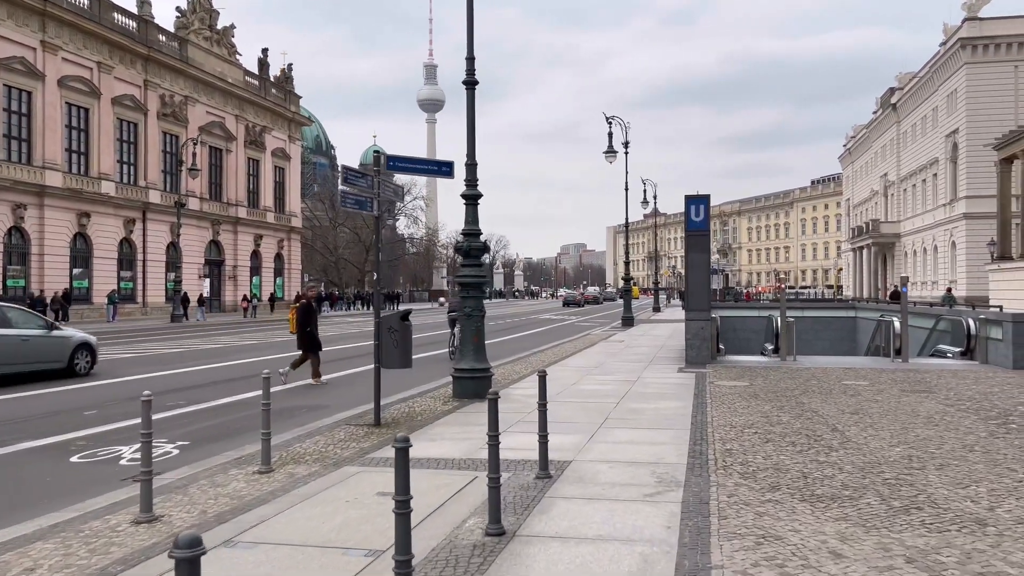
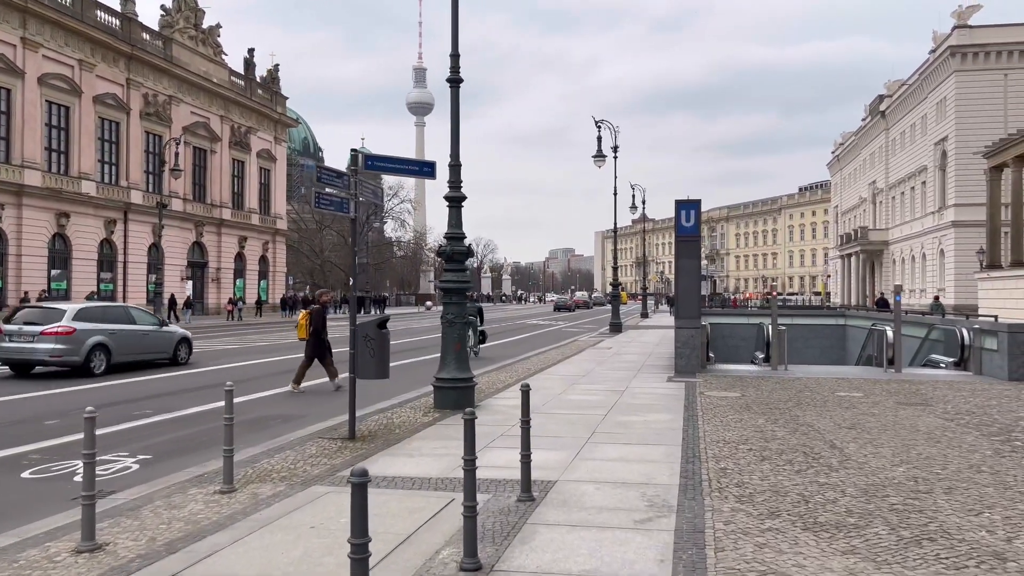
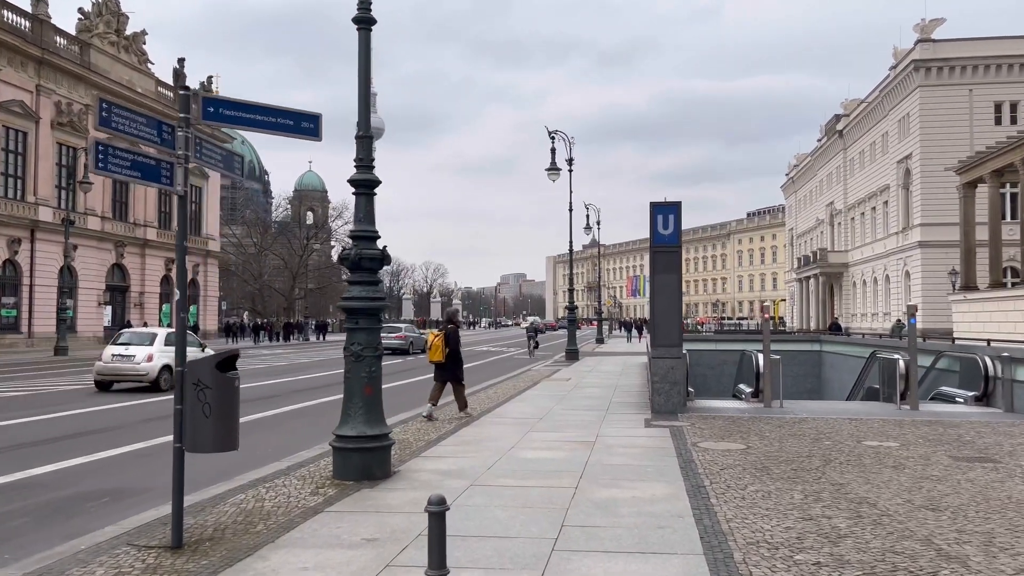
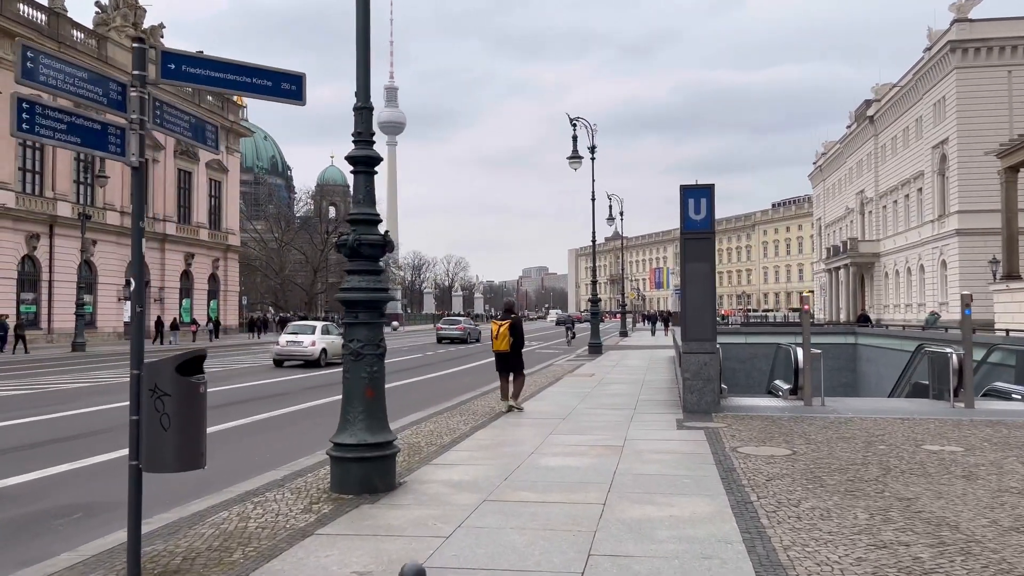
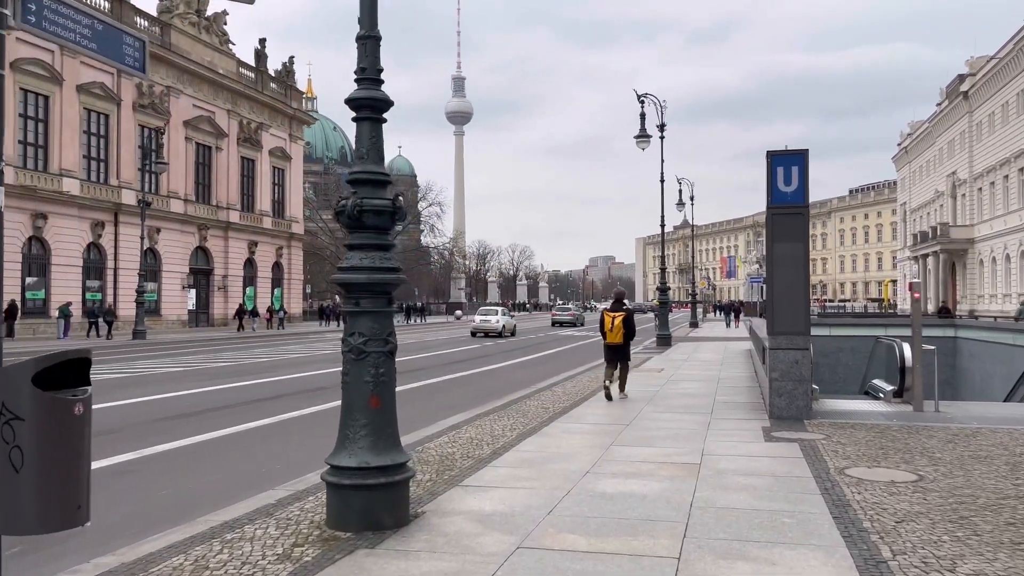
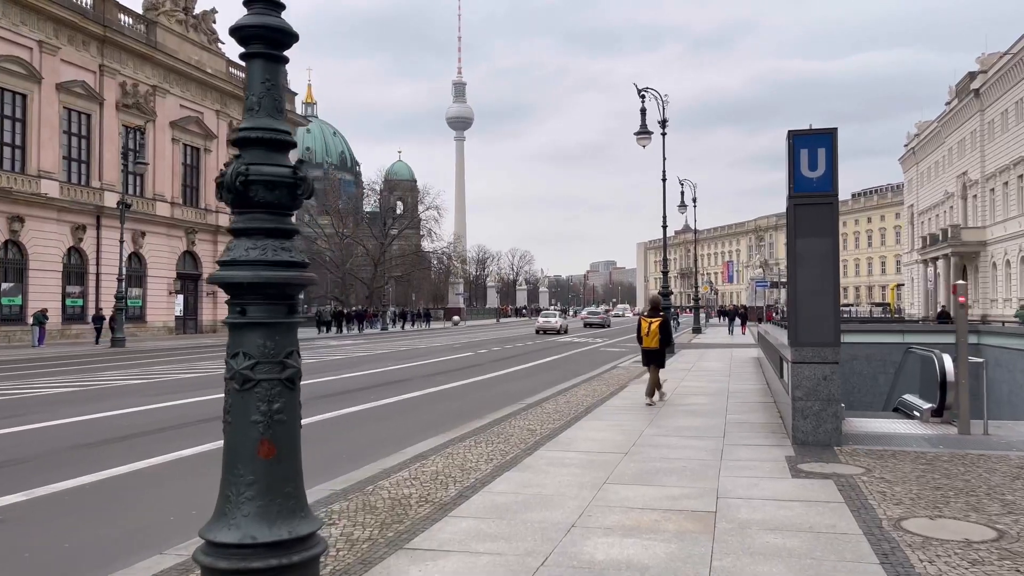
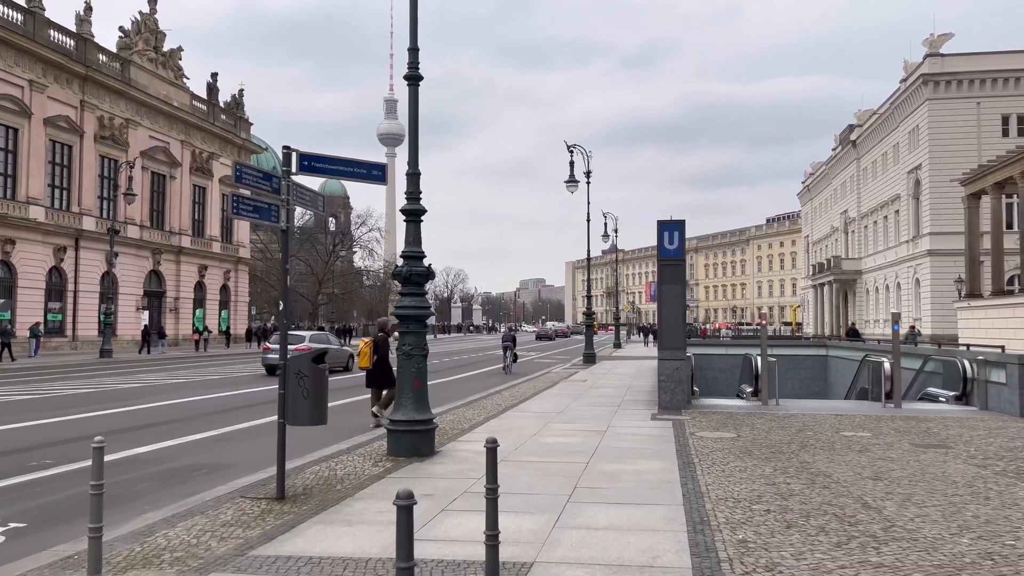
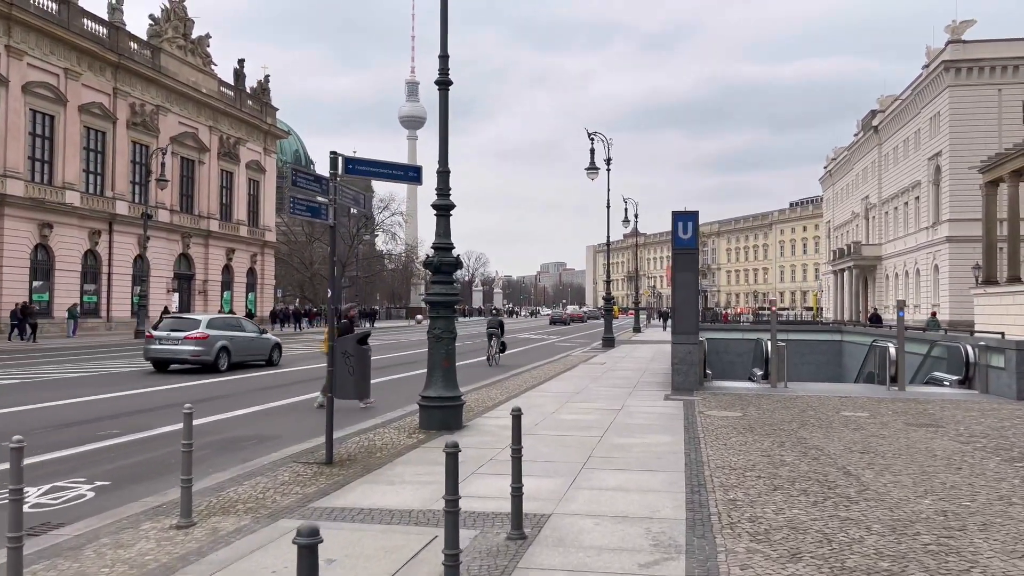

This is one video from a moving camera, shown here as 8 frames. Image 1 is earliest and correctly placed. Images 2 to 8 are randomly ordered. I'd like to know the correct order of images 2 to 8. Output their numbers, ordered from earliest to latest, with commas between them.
2, 8, 7, 3, 4, 5, 6
